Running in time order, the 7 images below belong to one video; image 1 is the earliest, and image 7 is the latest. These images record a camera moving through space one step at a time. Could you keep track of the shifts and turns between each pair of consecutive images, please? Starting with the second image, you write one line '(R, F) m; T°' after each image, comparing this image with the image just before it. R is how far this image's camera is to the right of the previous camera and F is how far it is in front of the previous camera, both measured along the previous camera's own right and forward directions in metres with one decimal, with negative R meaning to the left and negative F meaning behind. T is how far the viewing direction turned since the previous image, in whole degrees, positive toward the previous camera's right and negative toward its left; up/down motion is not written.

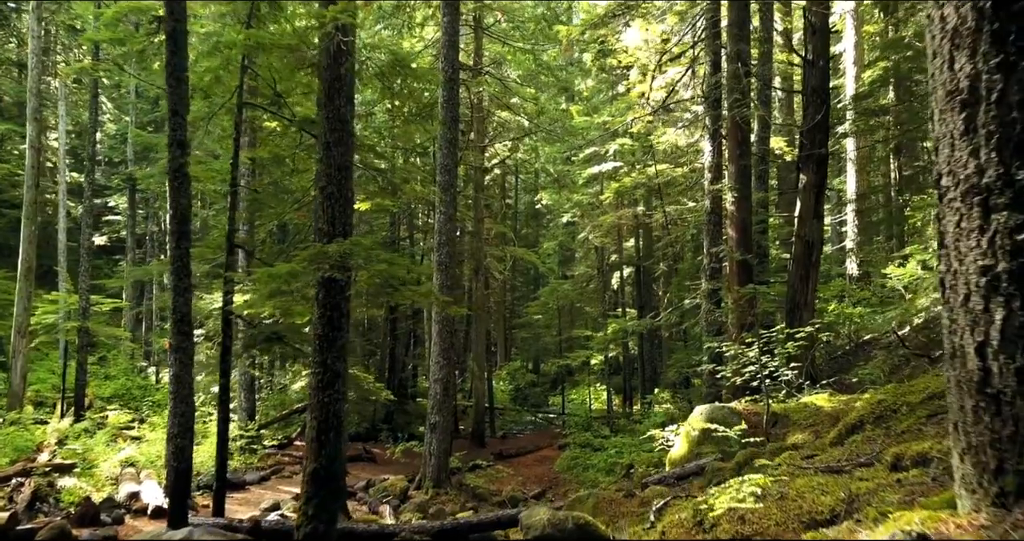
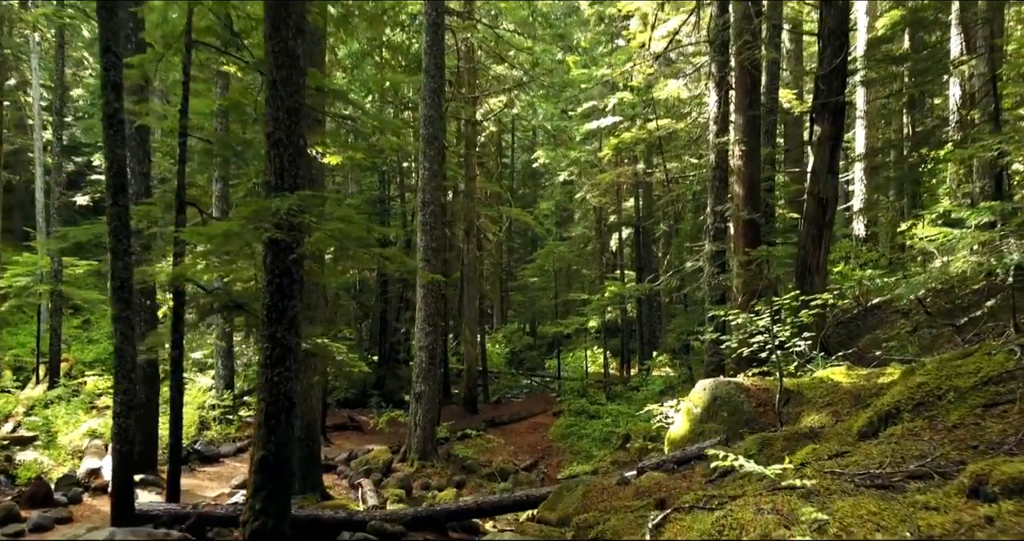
(+0.2, +0.8) m; 0°
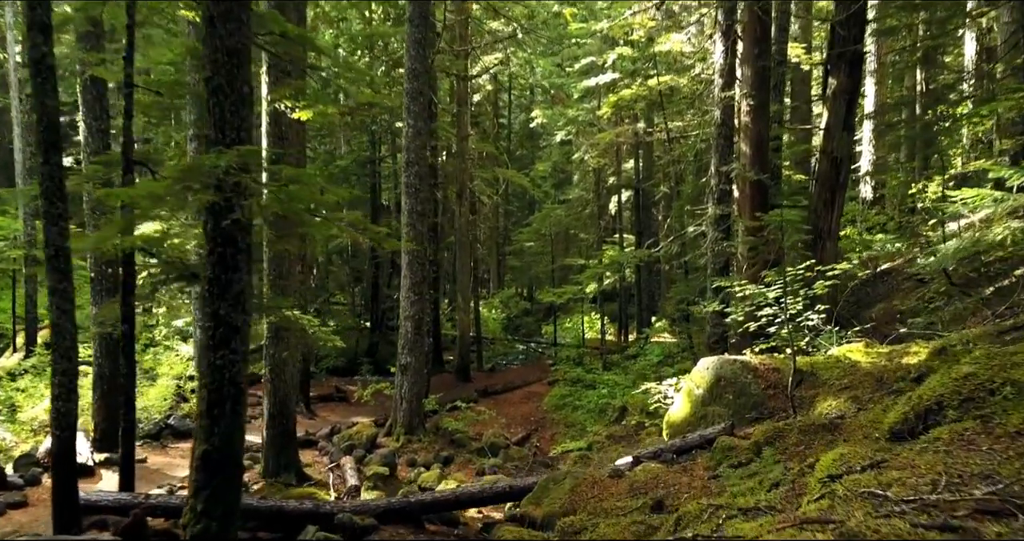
(+0.1, +0.7) m; 0°
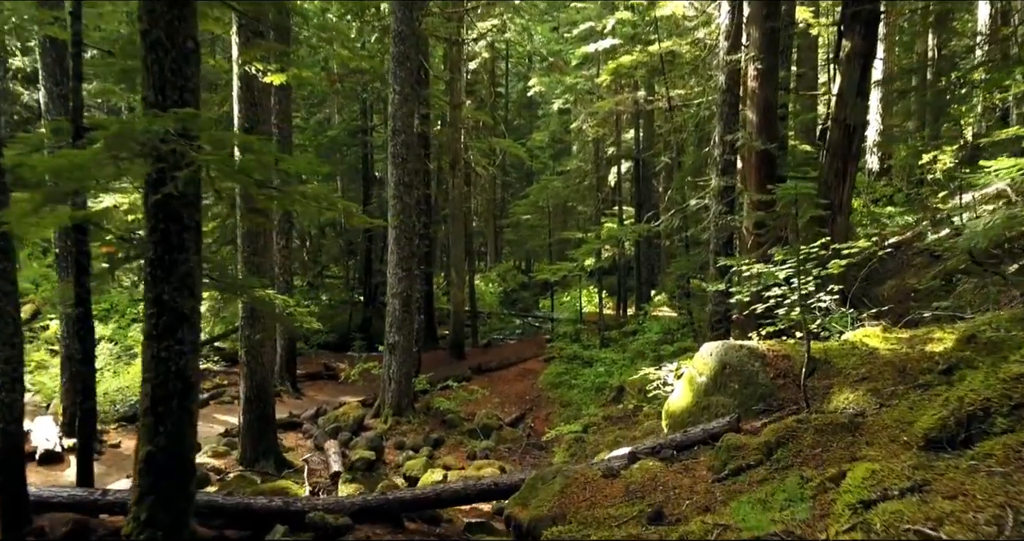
(+0.1, +0.5) m; 0°
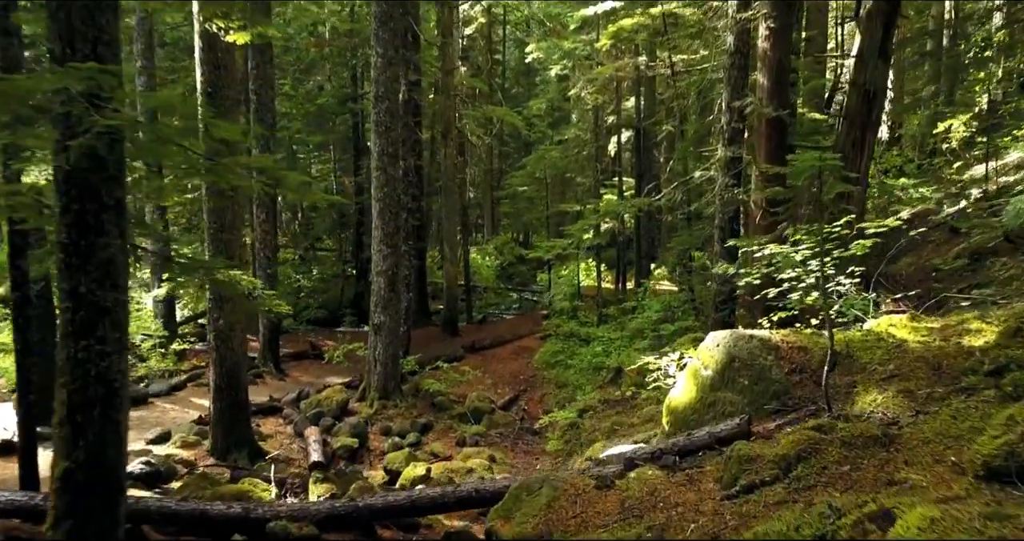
(+0.1, +0.6) m; 0°
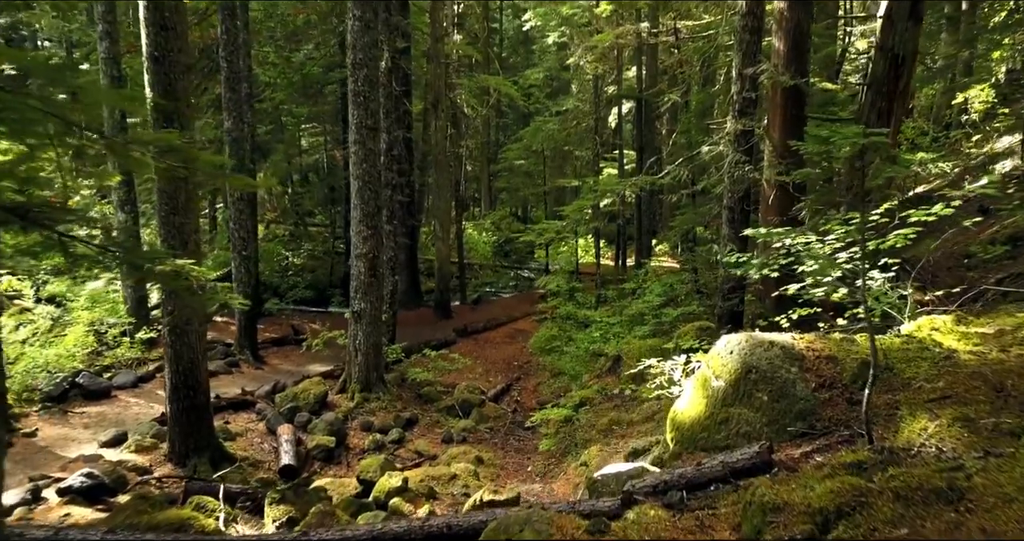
(+0.1, +0.8) m; 0°
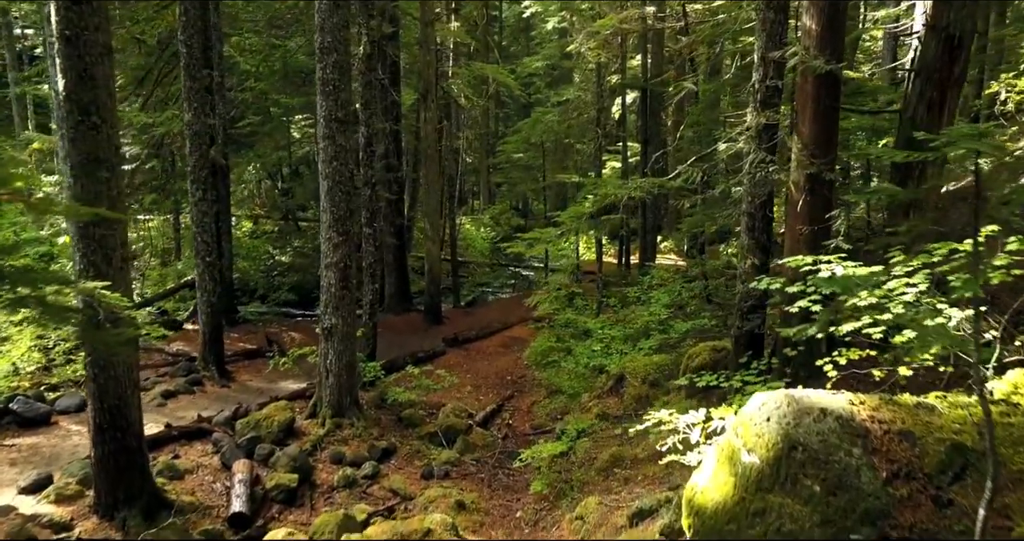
(+0.2, +1.1) m; 0°
